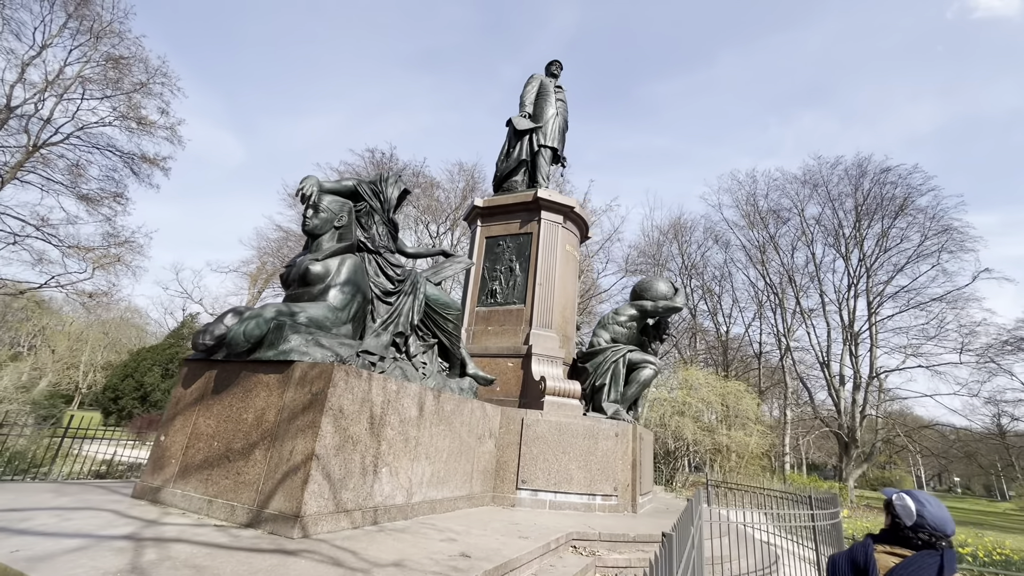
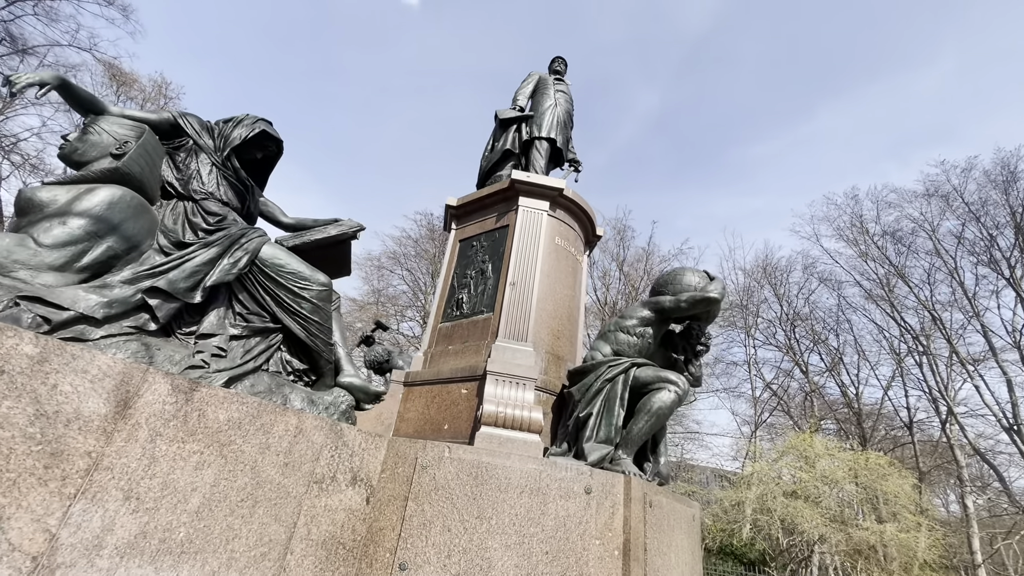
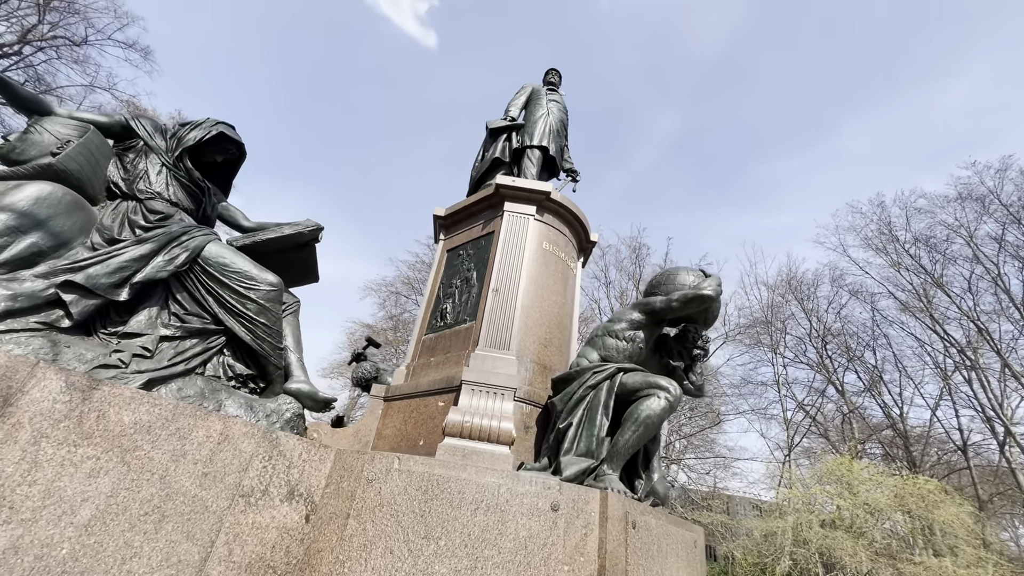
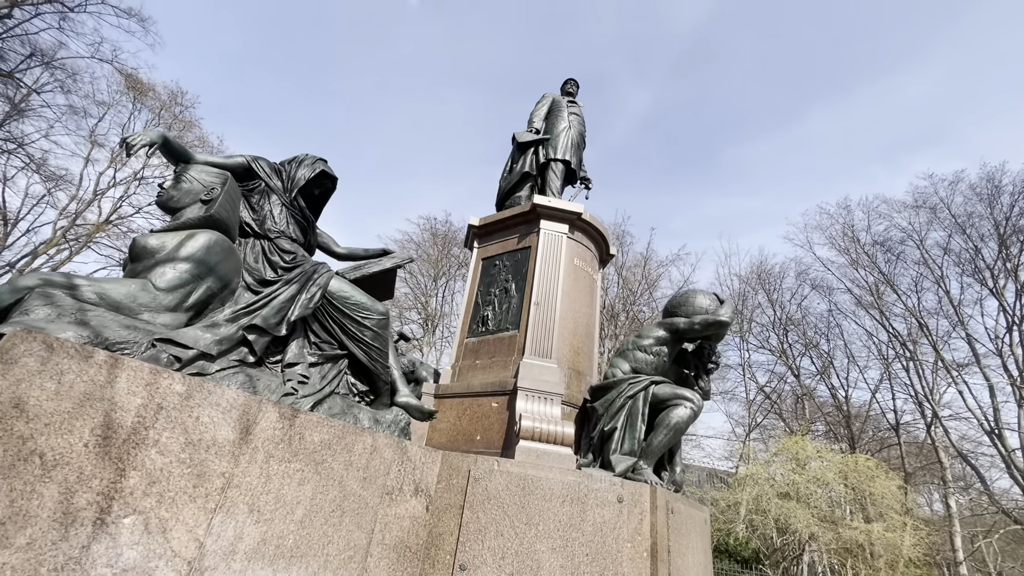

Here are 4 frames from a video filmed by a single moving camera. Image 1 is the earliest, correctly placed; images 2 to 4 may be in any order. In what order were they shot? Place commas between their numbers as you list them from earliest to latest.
4, 2, 3
